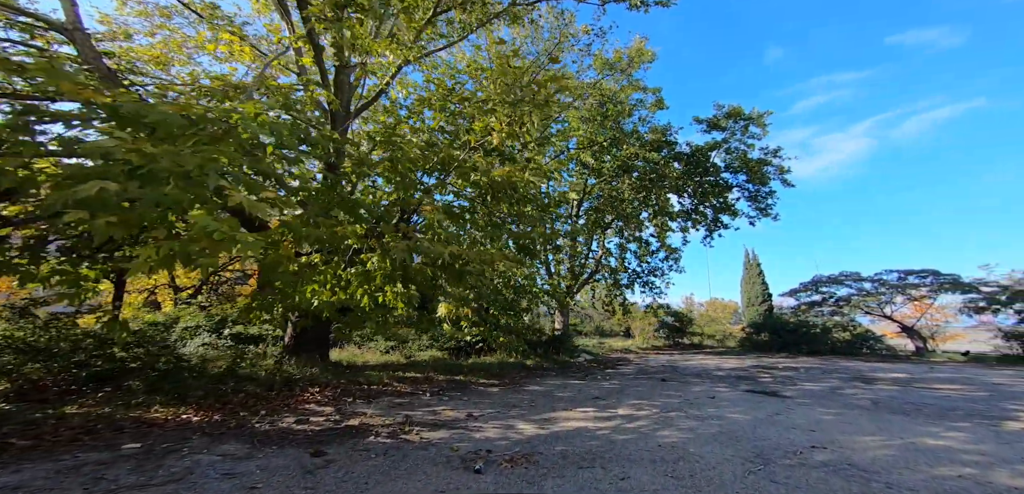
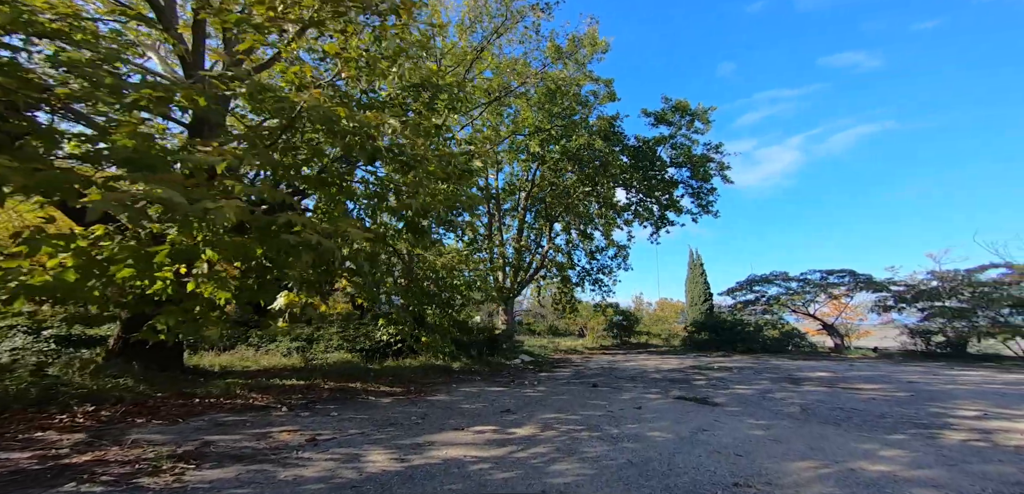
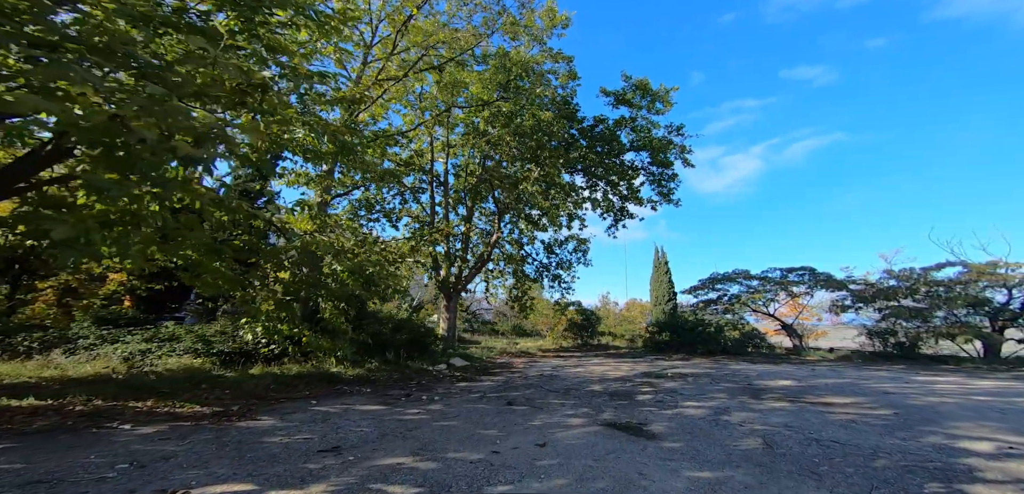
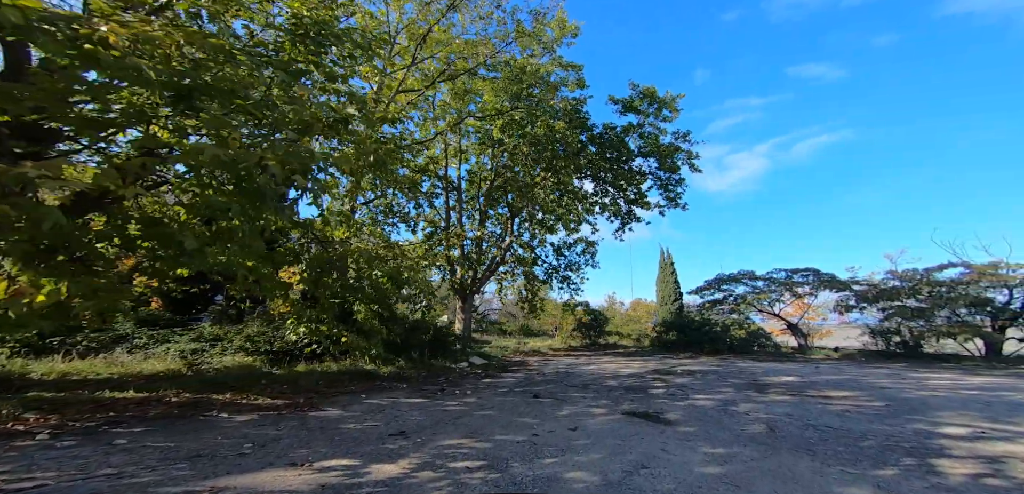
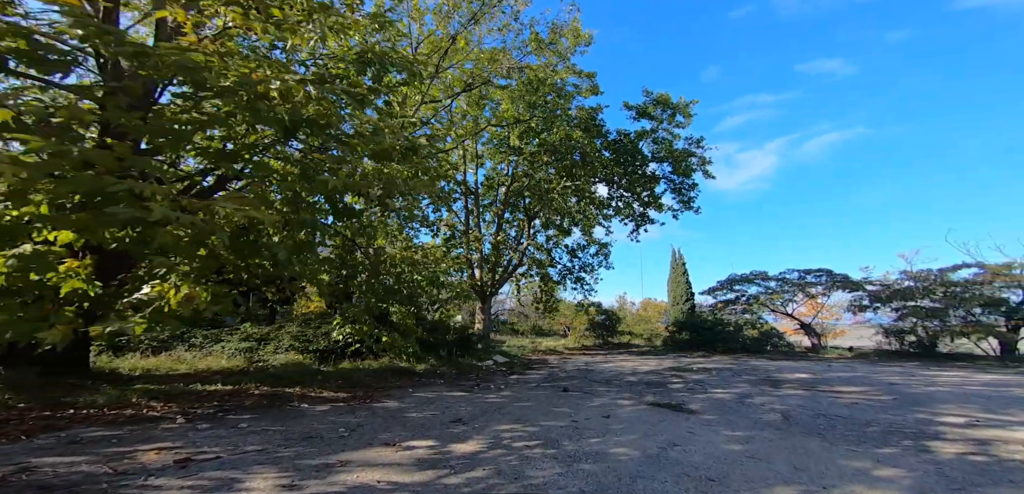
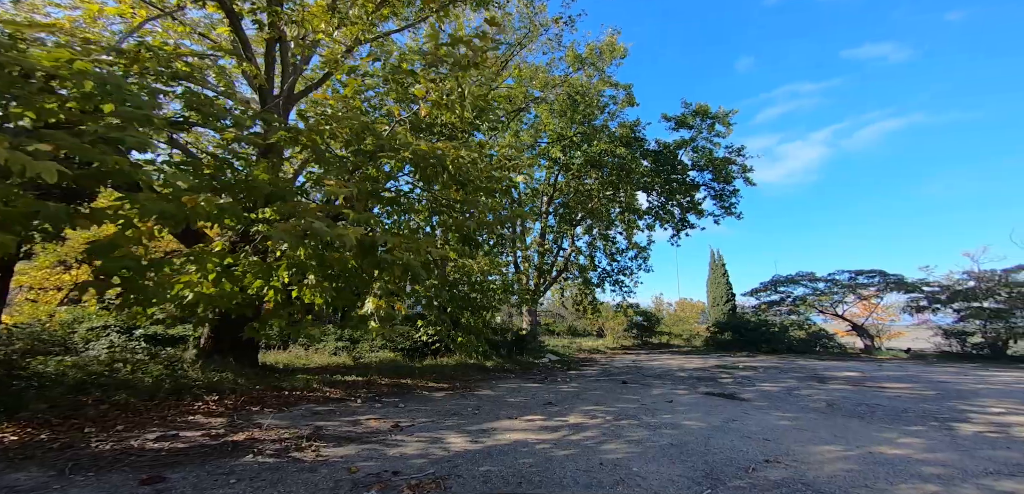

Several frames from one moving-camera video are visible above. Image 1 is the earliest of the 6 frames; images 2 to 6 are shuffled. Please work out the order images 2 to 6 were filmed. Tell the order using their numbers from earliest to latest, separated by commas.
6, 2, 5, 4, 3
